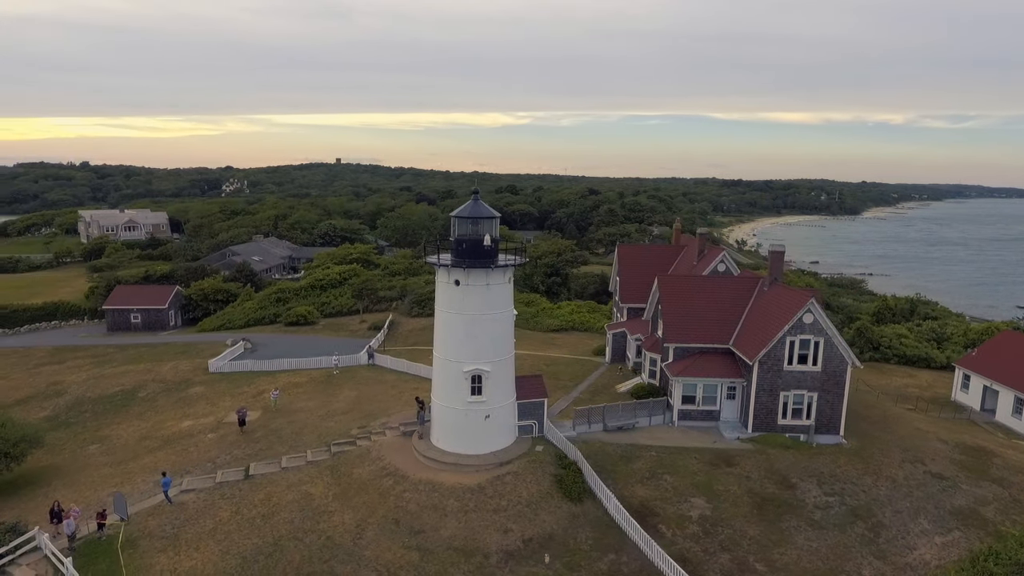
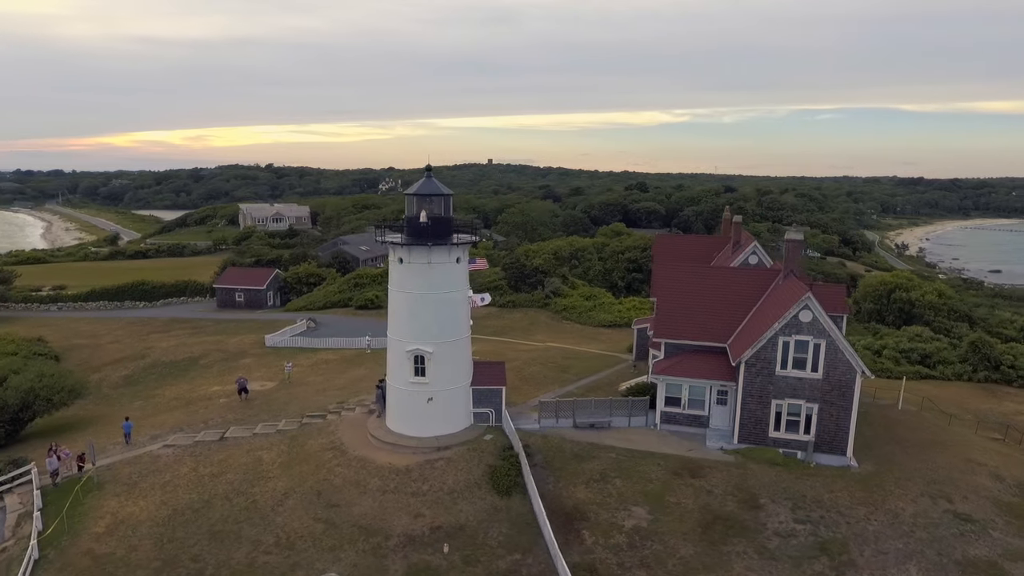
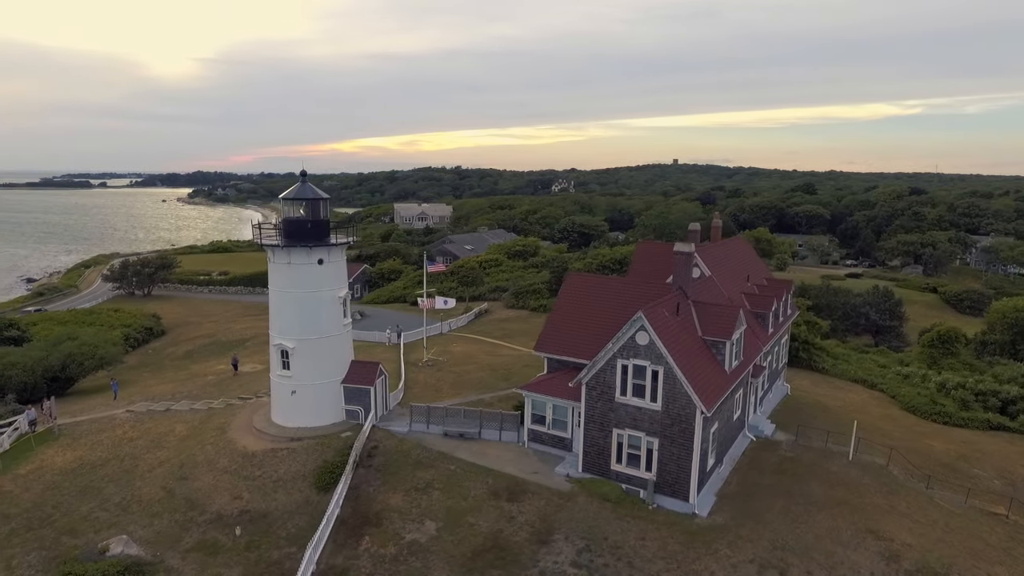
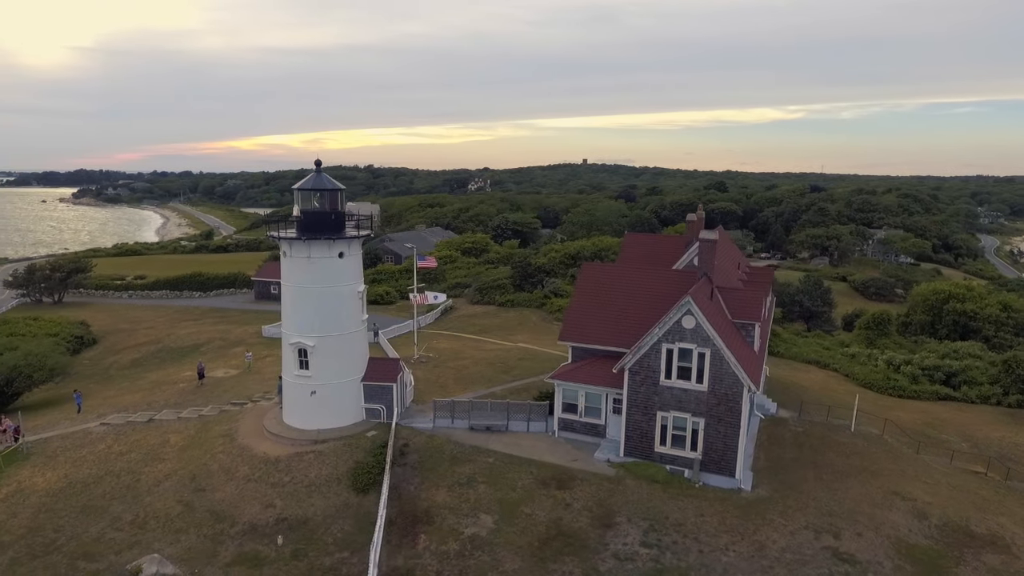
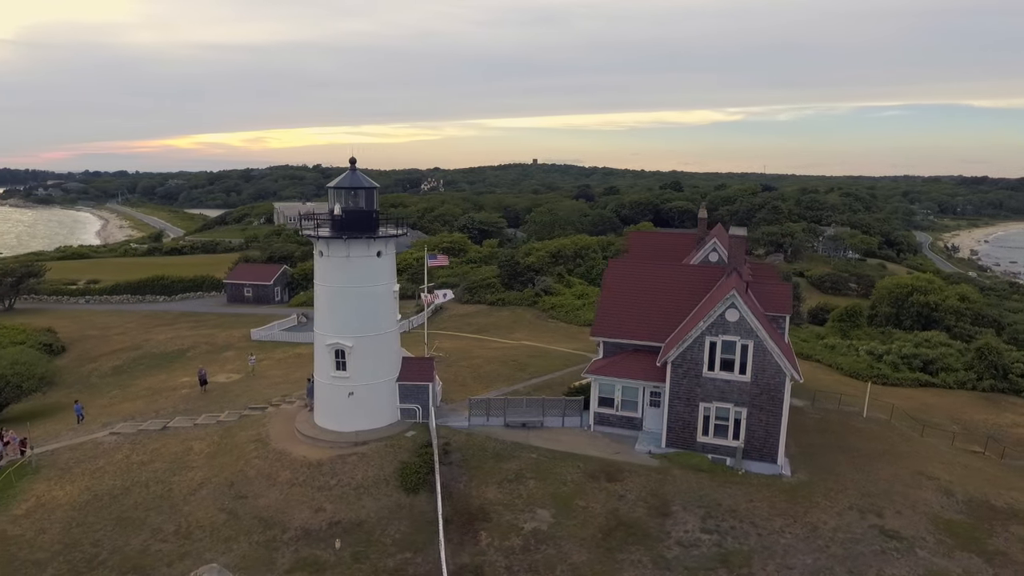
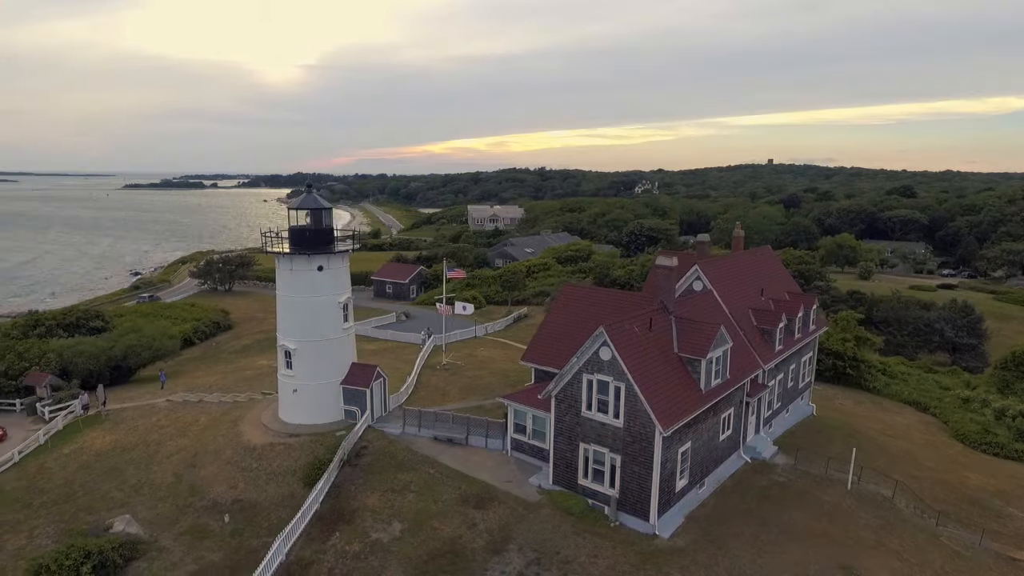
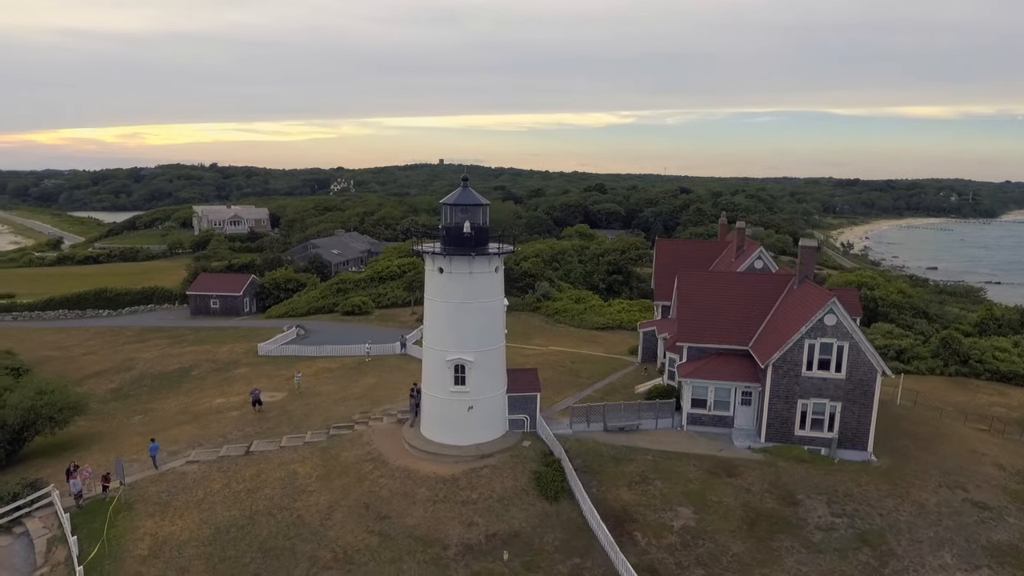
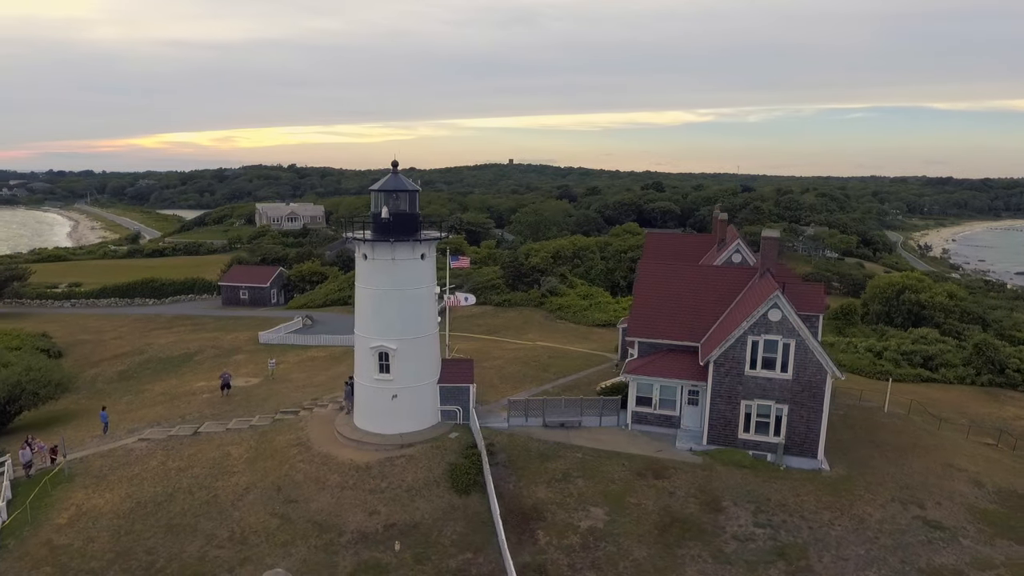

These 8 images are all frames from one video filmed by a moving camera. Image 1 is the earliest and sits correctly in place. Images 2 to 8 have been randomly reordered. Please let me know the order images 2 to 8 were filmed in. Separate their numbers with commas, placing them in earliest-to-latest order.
7, 2, 8, 5, 4, 3, 6
